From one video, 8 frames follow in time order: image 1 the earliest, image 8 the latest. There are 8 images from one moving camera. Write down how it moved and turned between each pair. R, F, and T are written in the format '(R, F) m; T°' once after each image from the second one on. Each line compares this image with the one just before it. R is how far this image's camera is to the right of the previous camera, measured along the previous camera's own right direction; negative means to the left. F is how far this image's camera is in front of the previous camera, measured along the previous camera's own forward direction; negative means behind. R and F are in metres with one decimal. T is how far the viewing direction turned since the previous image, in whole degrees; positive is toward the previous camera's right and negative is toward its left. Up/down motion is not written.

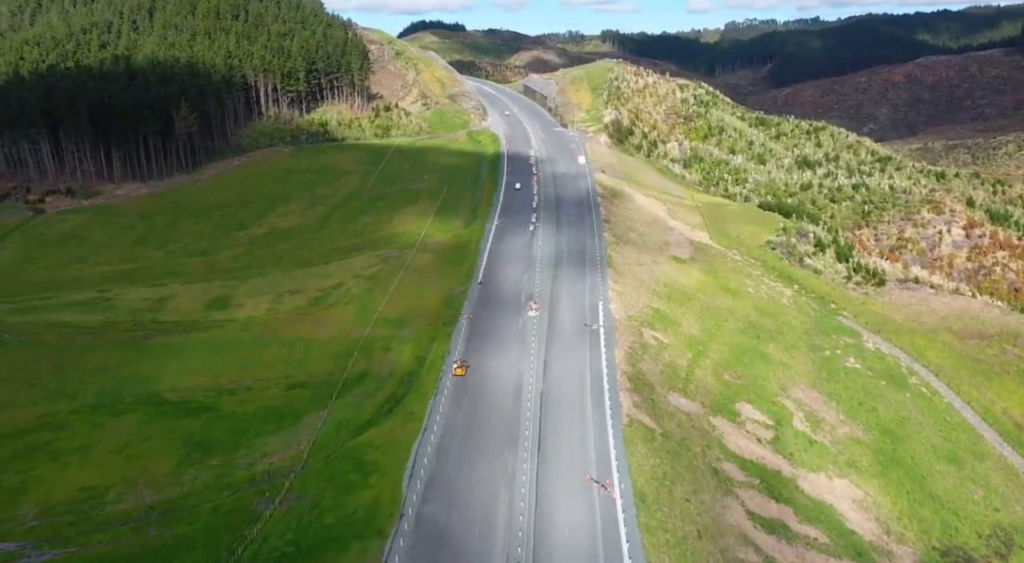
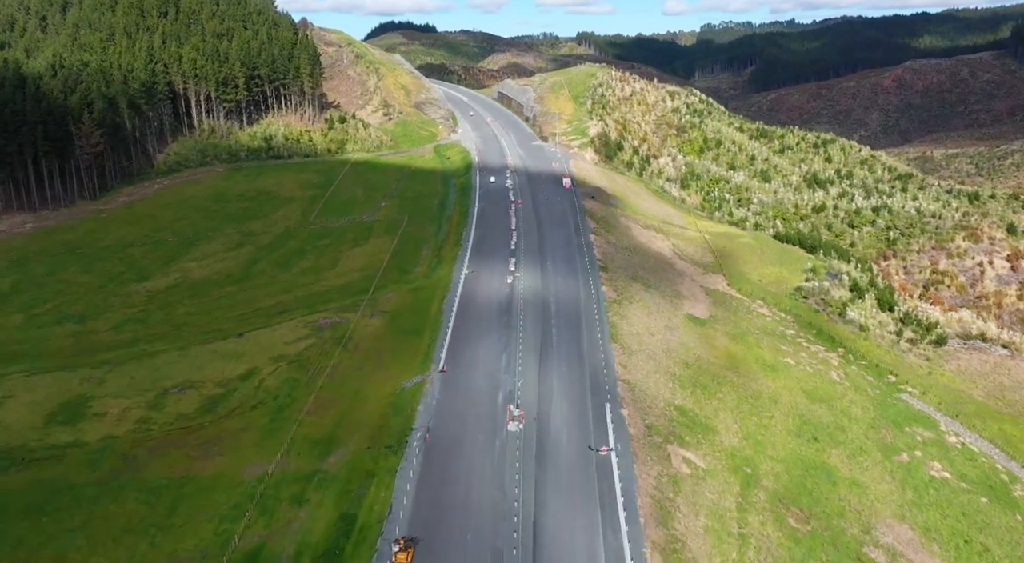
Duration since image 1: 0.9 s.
(+0.2, +10.9) m; +2°
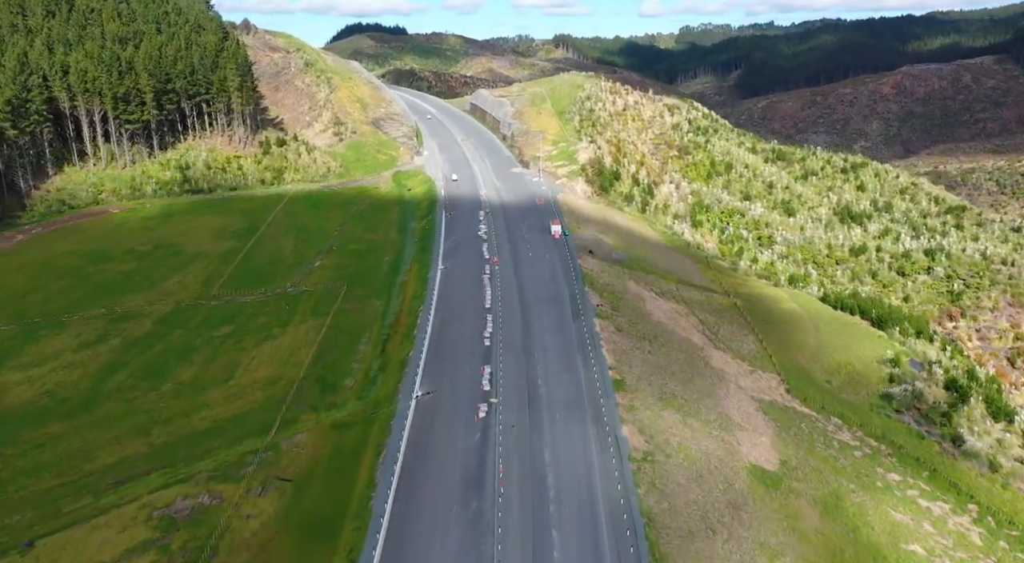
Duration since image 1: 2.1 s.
(+0.2, +13.8) m; +2°
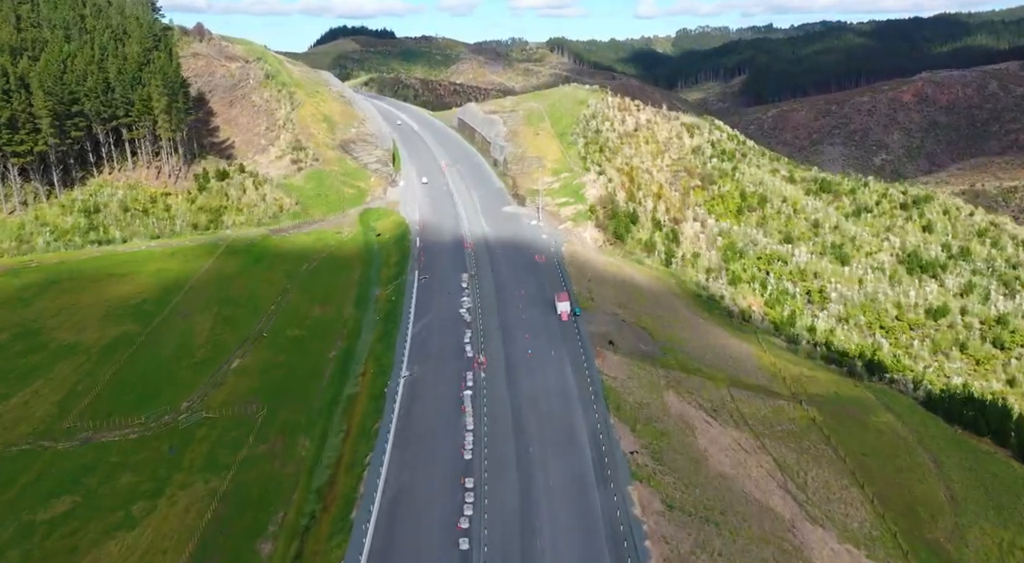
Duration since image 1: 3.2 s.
(+0.1, +12.5) m; 0°
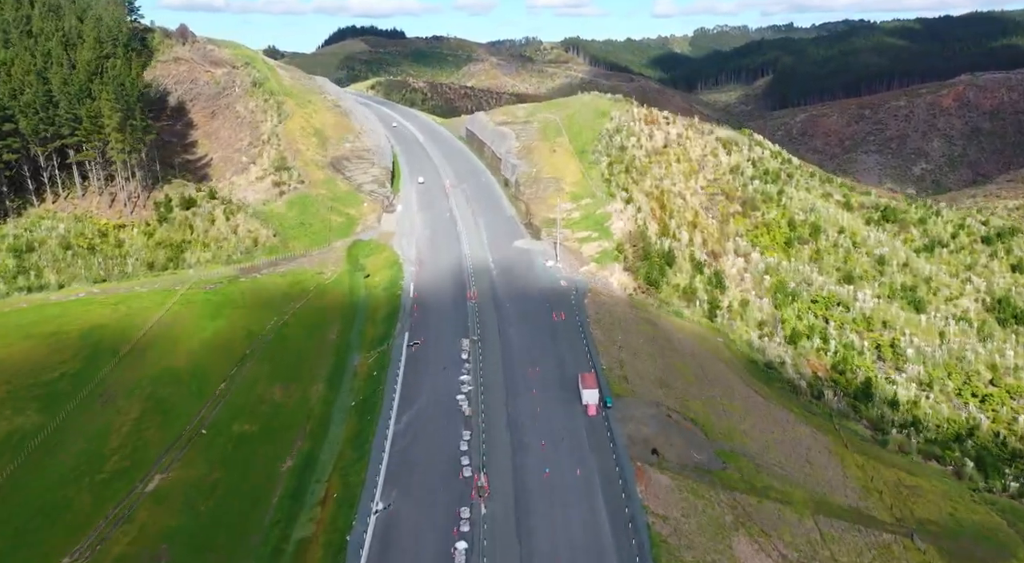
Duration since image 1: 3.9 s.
(0.0, +8.4) m; -1°
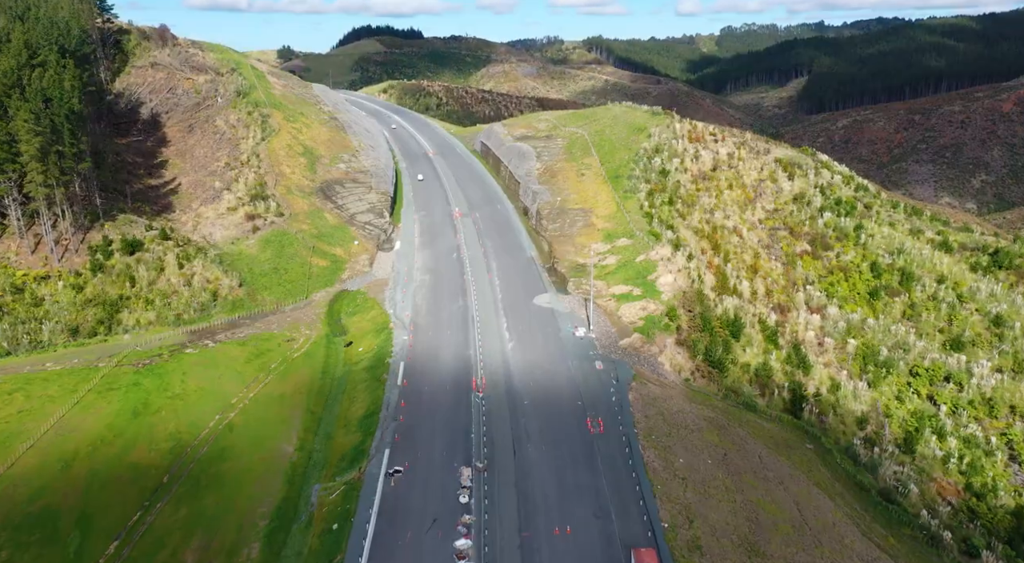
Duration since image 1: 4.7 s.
(-0.1, +9.9) m; -2°
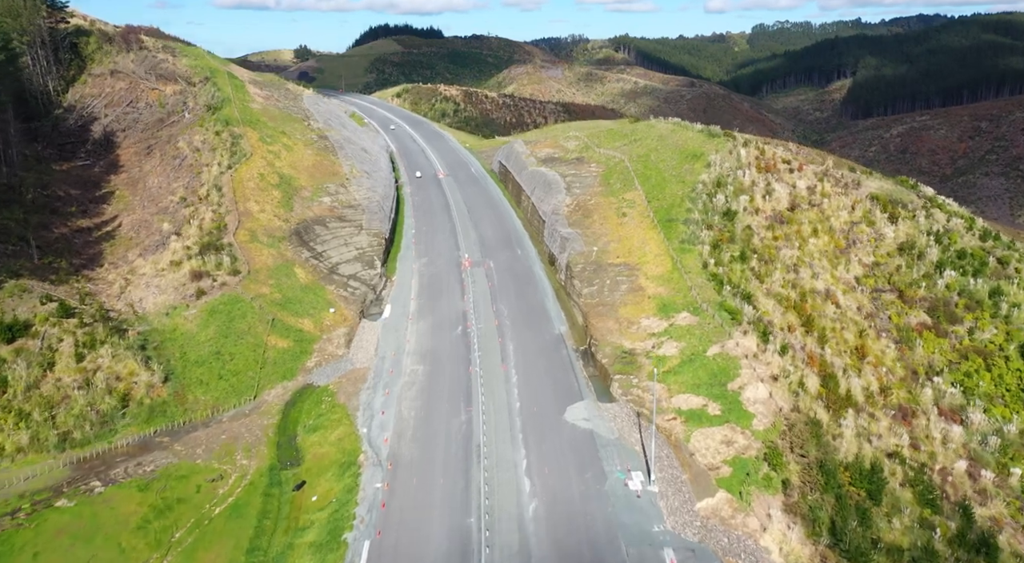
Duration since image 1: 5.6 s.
(-0.1, +11.4) m; -2°
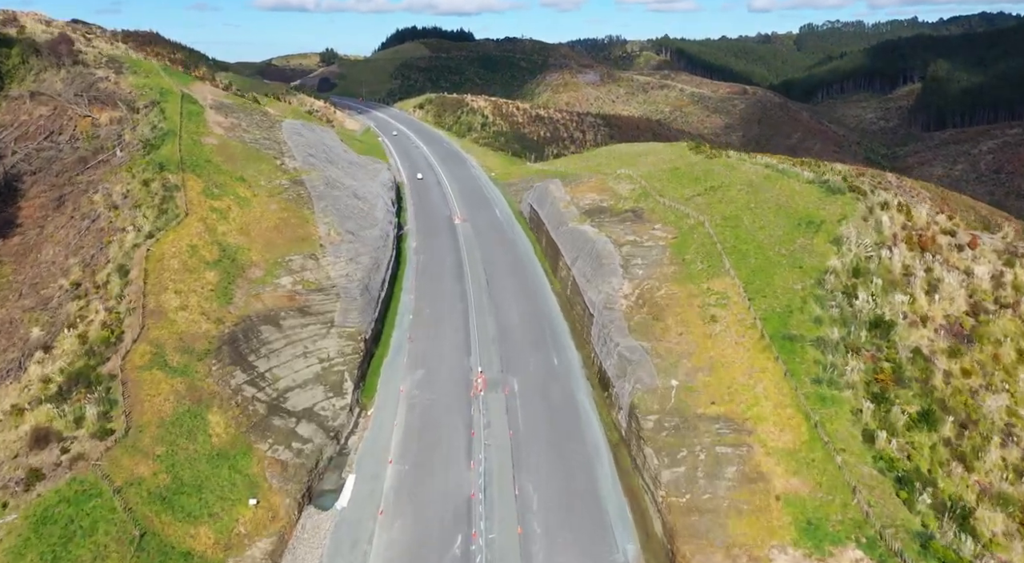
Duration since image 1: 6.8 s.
(-0.1, +14.5) m; -3°
